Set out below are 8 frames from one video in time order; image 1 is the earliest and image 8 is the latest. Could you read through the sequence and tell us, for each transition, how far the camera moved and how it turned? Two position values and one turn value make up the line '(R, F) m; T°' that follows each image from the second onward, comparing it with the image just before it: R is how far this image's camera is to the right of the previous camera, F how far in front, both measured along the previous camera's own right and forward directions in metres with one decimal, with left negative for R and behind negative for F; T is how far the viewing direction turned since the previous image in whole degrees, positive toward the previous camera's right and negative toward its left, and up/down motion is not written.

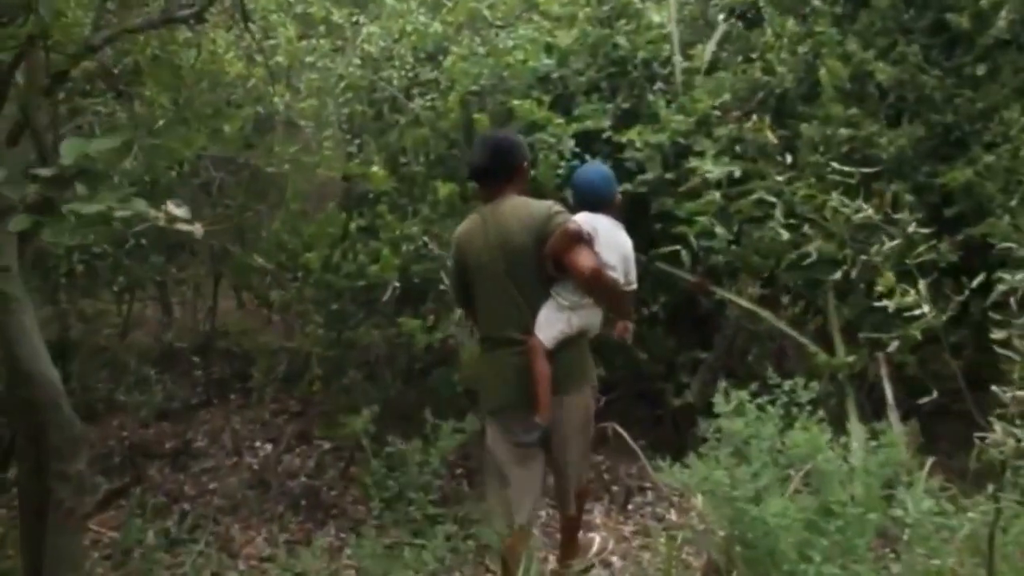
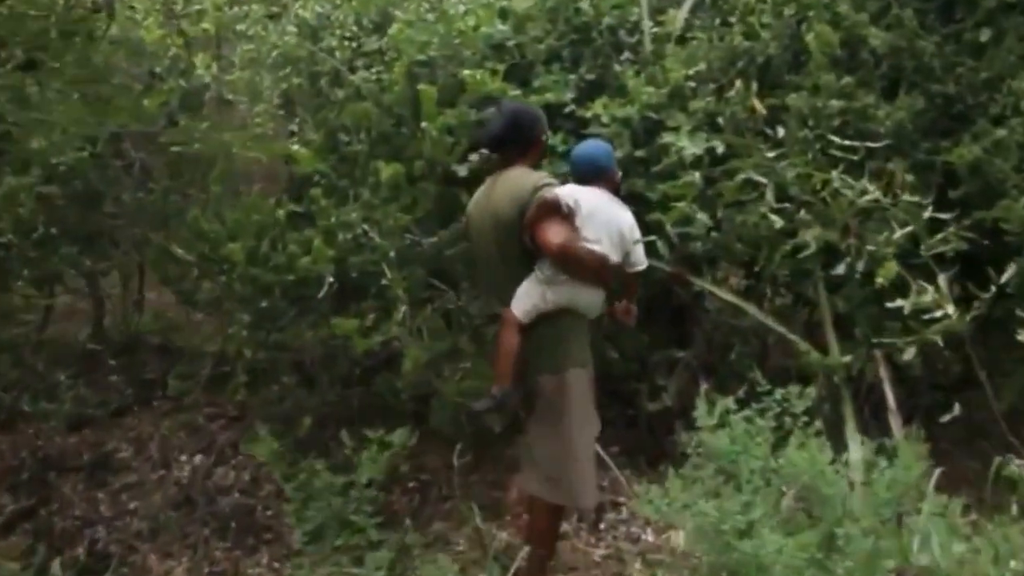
(0.0, +0.6) m; +2°
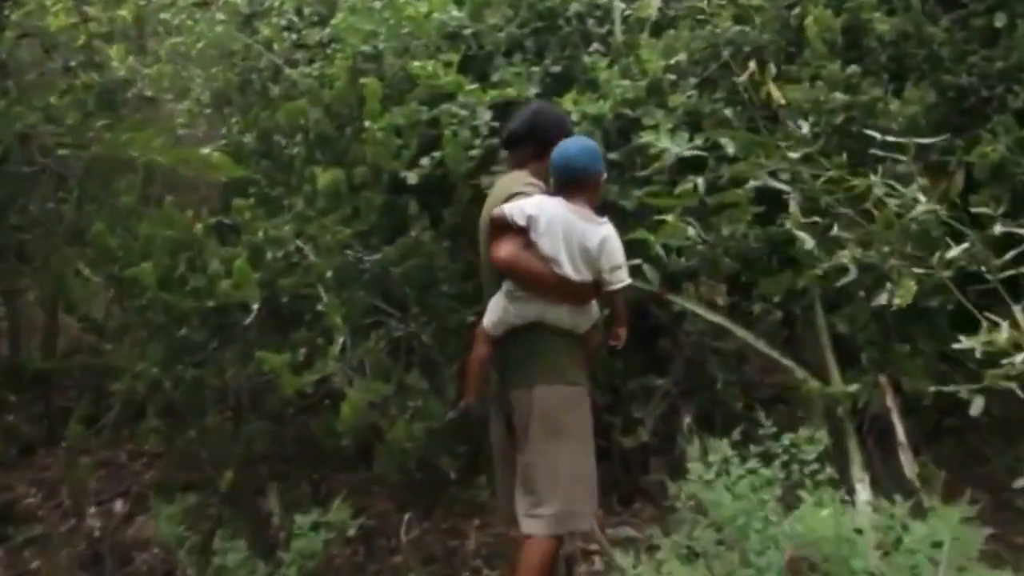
(0.0, +0.7) m; +2°
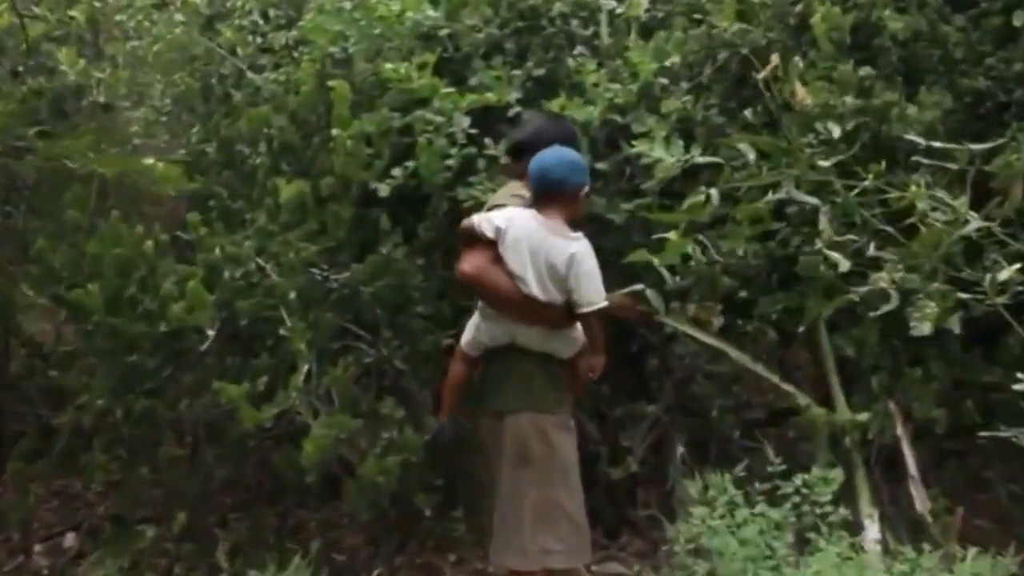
(0.0, +0.4) m; +1°
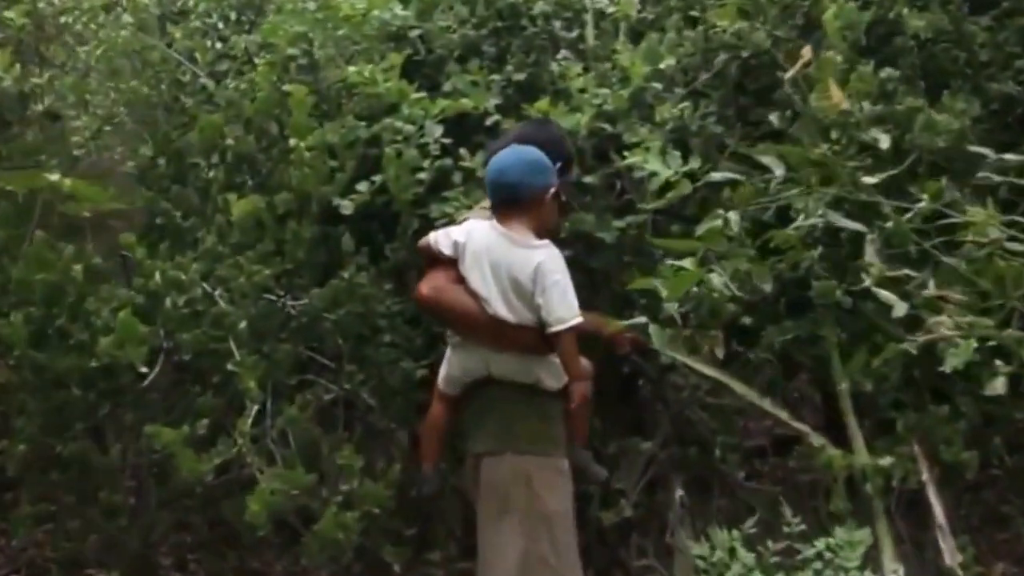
(0.0, +0.4) m; +1°
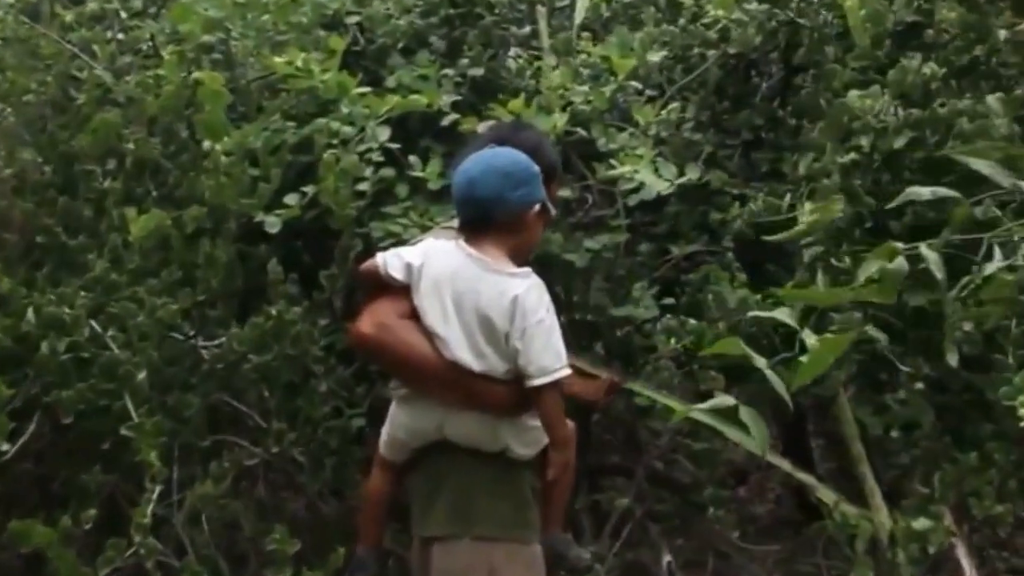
(-0.1, +0.6) m; +4°
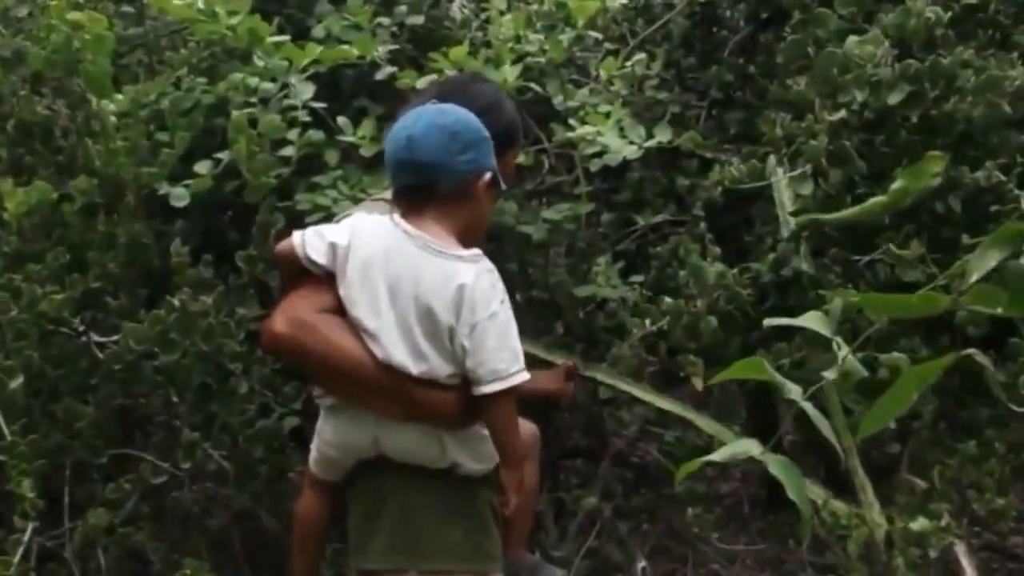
(0.0, +0.4) m; +3°
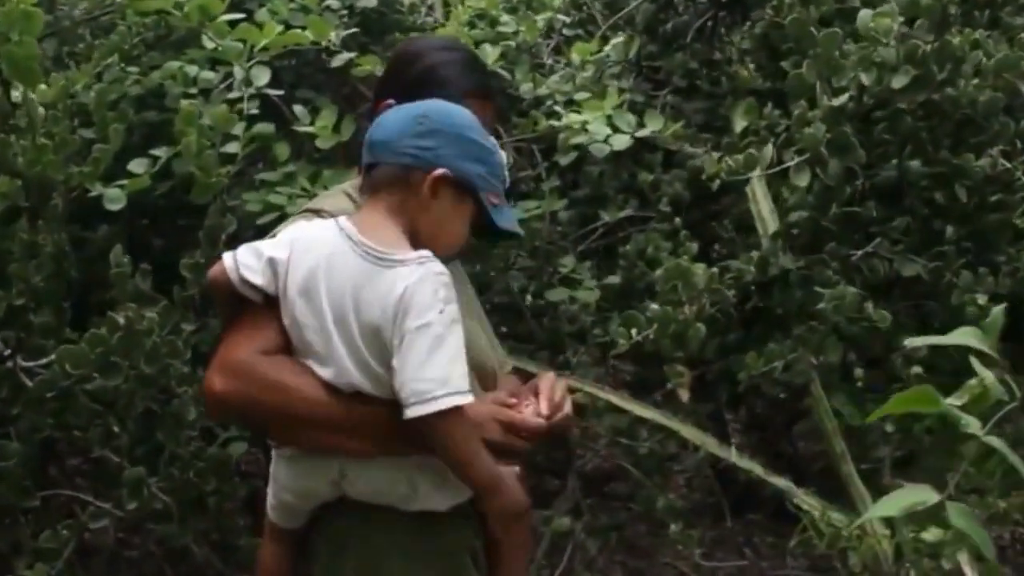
(-0.2, +0.2) m; +5°
